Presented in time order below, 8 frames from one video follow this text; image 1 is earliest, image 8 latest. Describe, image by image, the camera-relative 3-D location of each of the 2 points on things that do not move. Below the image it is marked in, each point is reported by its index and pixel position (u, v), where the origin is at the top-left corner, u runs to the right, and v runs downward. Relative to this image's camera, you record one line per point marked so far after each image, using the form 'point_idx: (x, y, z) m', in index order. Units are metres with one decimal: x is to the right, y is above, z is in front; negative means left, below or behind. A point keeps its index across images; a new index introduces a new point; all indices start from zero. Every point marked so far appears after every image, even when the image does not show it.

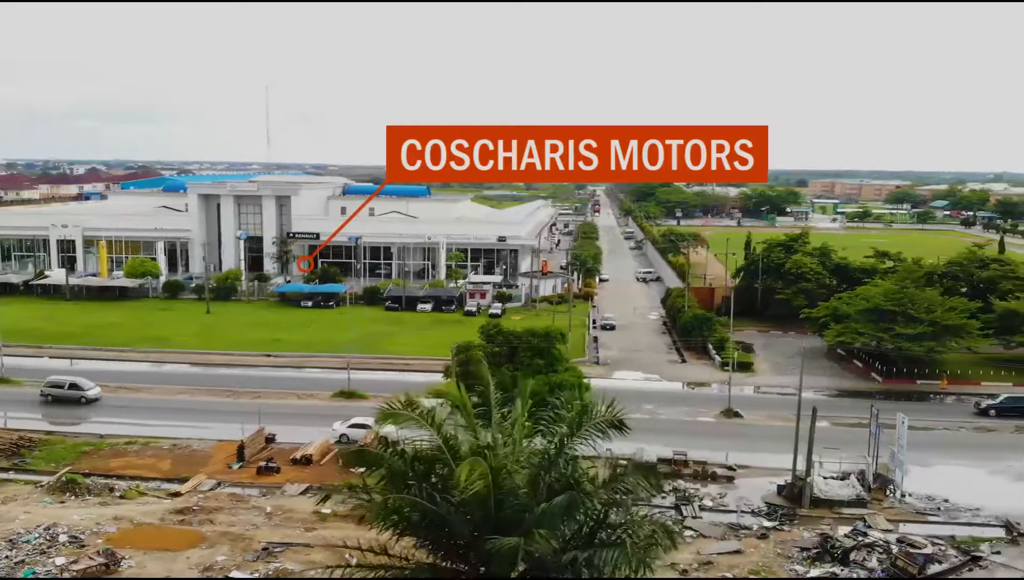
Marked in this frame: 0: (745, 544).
0: (+3.1, -3.4, +19.4) m
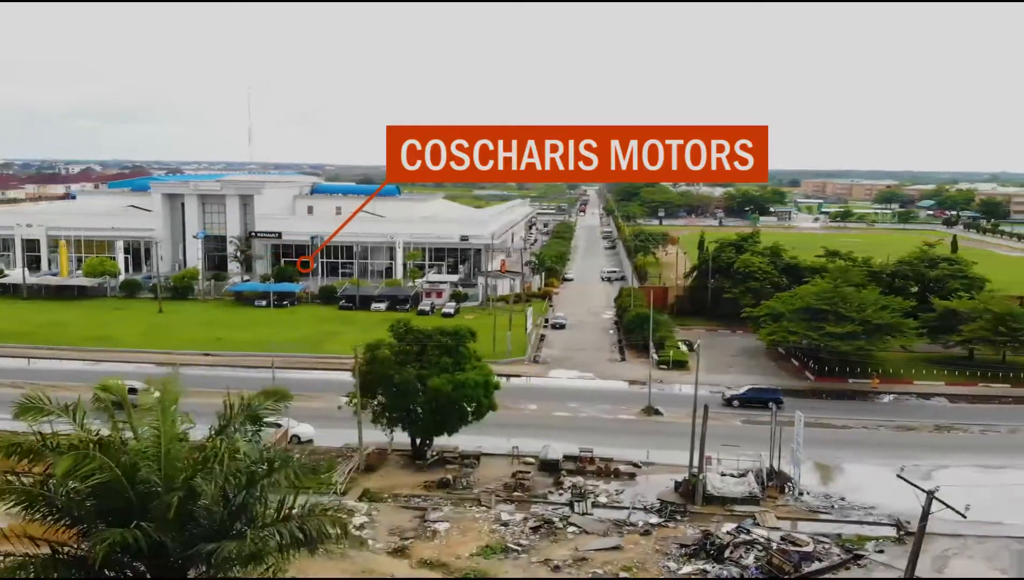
0: (+1.5, -3.4, +19.5) m
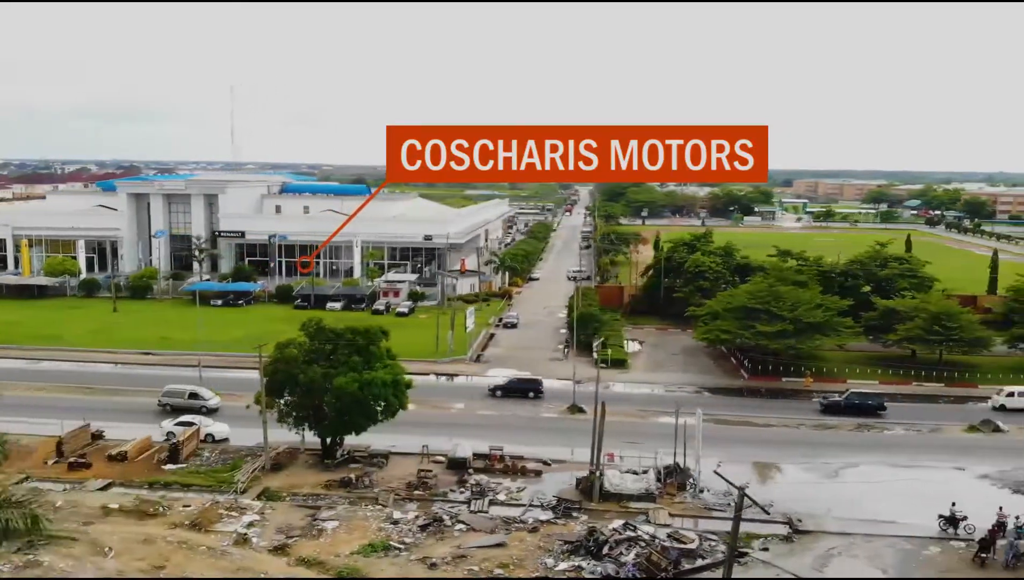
0: (0.0, -3.3, +19.5) m
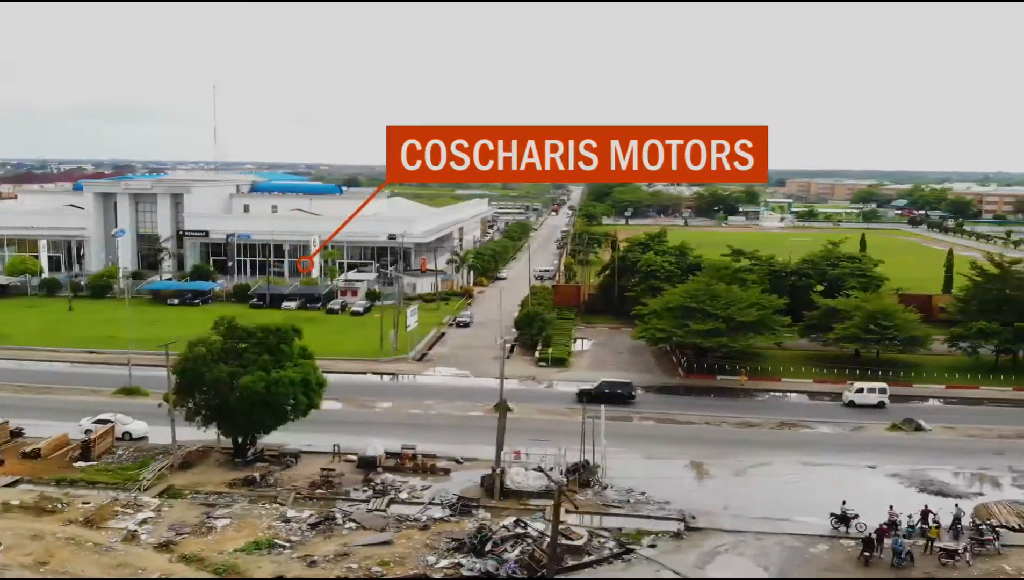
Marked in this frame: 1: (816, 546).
0: (-1.5, -3.3, +19.5) m
1: (+4.1, -3.4, +19.3) m
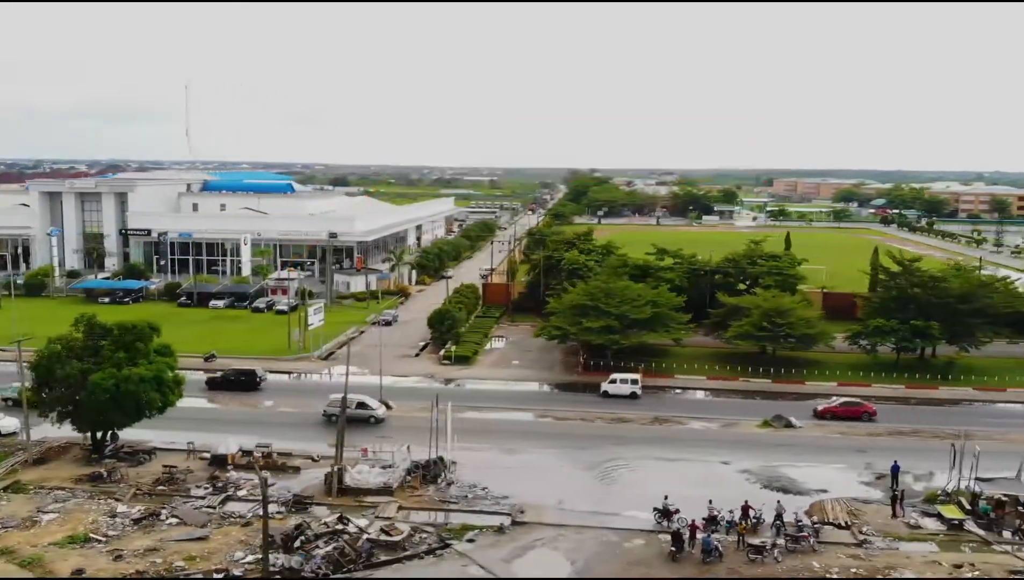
0: (-4.0, -3.3, +19.6) m
1: (+1.6, -3.3, +19.4) m
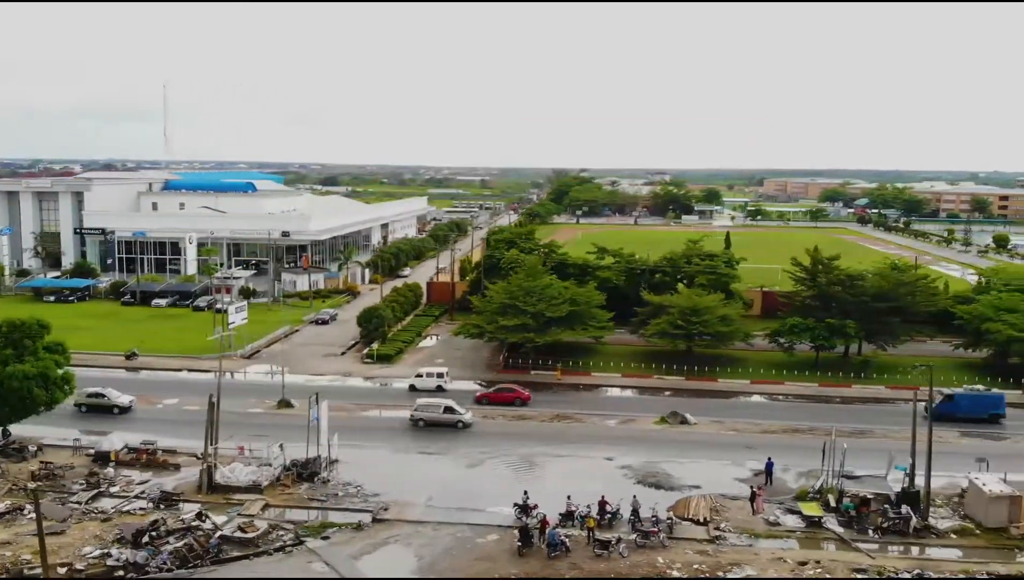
0: (-5.9, -3.2, +19.8) m
1: (-0.3, -3.3, +19.4) m
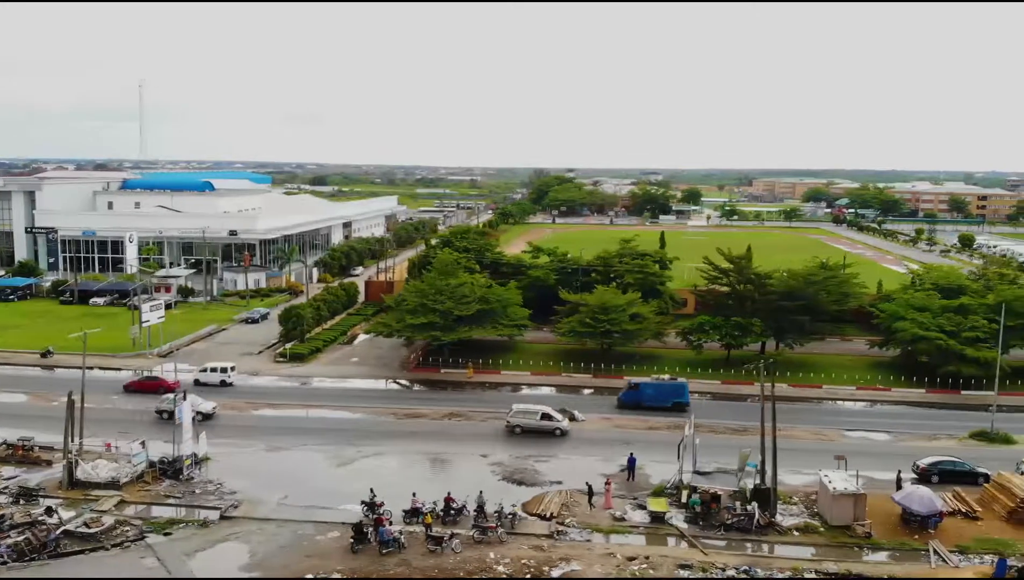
0: (-8.0, -3.2, +19.9) m
1: (-2.5, -3.3, +19.6) m
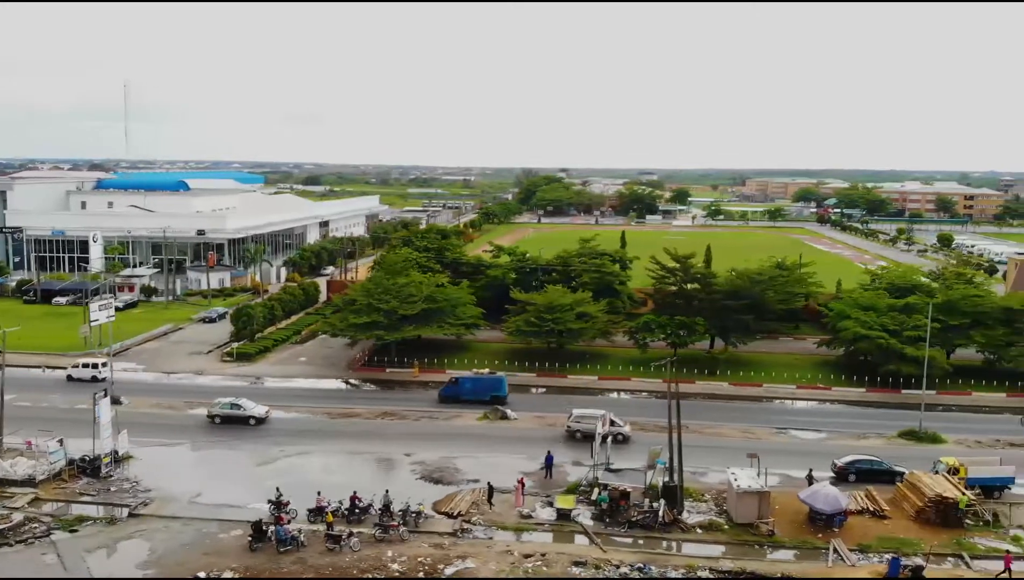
0: (-9.3, -3.2, +20.1) m
1: (-3.8, -3.3, +19.7) m
